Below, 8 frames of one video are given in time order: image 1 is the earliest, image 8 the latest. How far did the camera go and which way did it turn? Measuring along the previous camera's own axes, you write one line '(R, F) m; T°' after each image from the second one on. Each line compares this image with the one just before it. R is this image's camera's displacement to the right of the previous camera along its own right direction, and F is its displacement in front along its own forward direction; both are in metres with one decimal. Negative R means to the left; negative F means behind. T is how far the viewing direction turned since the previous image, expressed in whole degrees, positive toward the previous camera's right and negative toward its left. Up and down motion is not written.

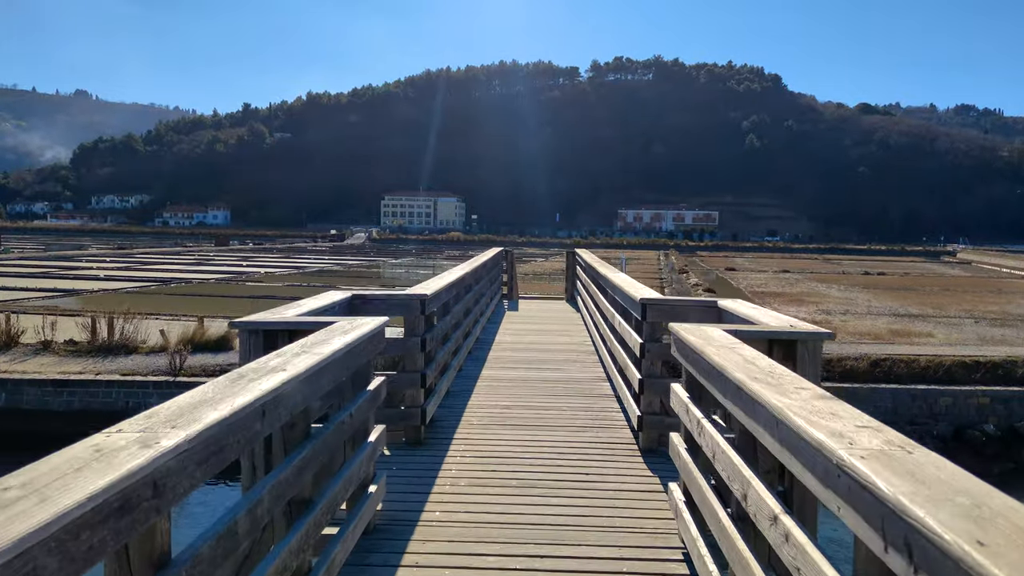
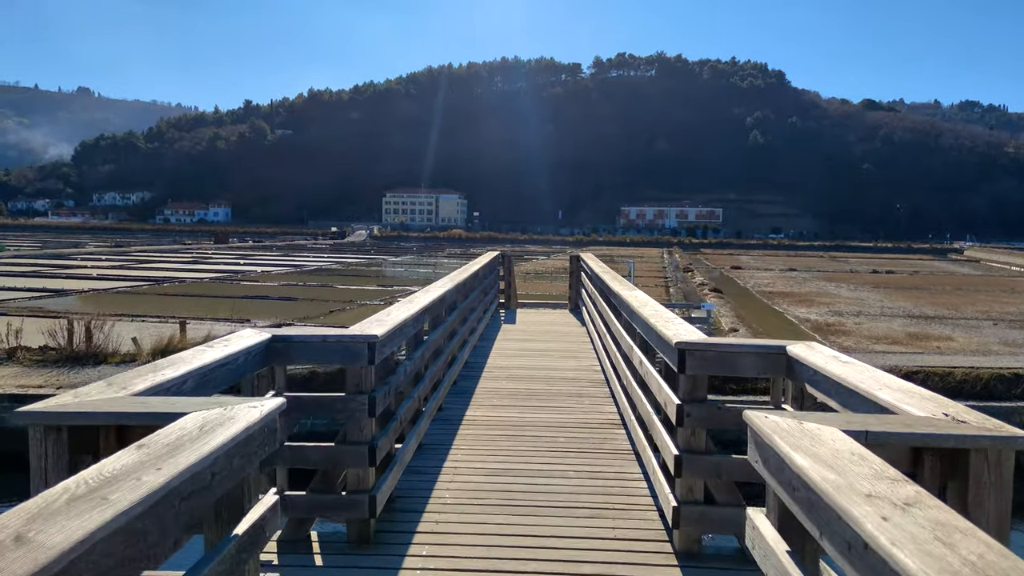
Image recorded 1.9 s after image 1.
(0.0, +0.7) m; 0°
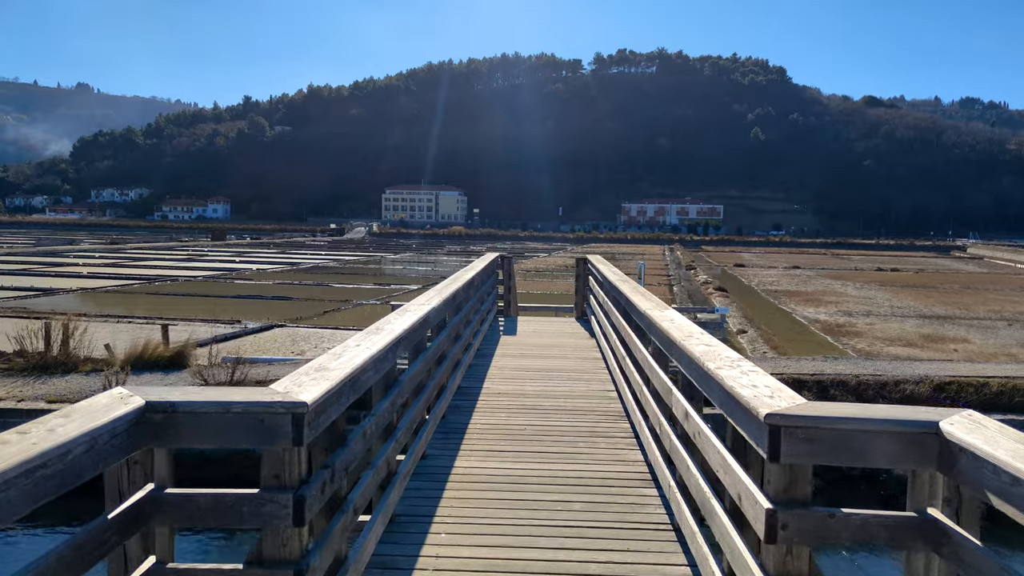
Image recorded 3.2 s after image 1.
(0.0, +0.6) m; 0°
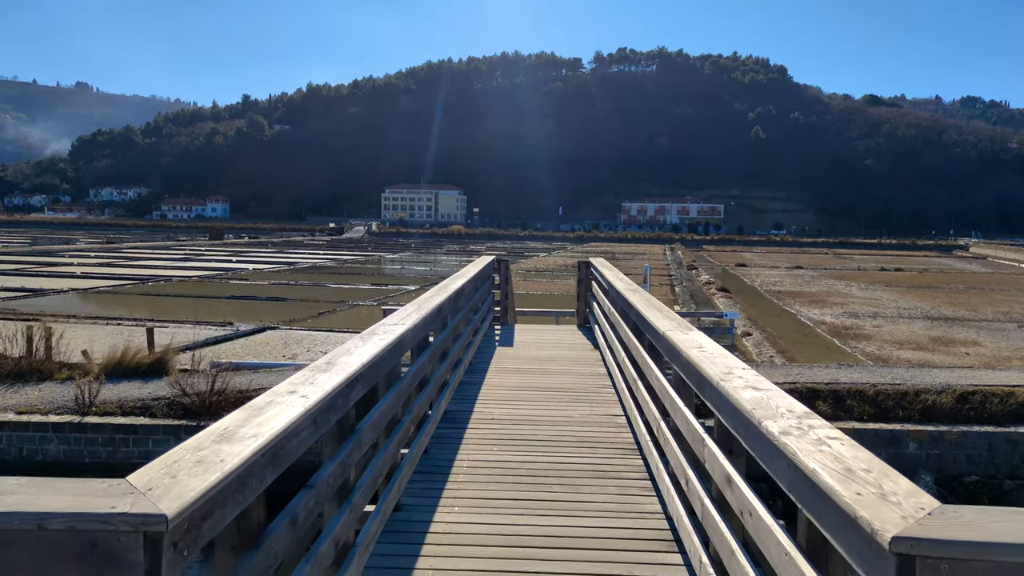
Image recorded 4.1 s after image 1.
(0.0, +0.4) m; 0°
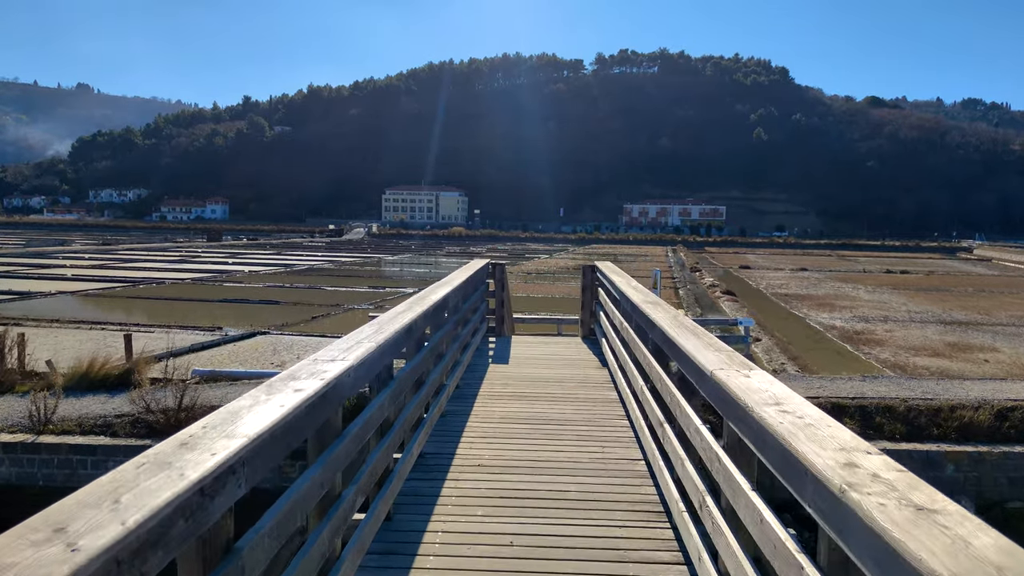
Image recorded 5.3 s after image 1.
(0.0, +0.6) m; 0°
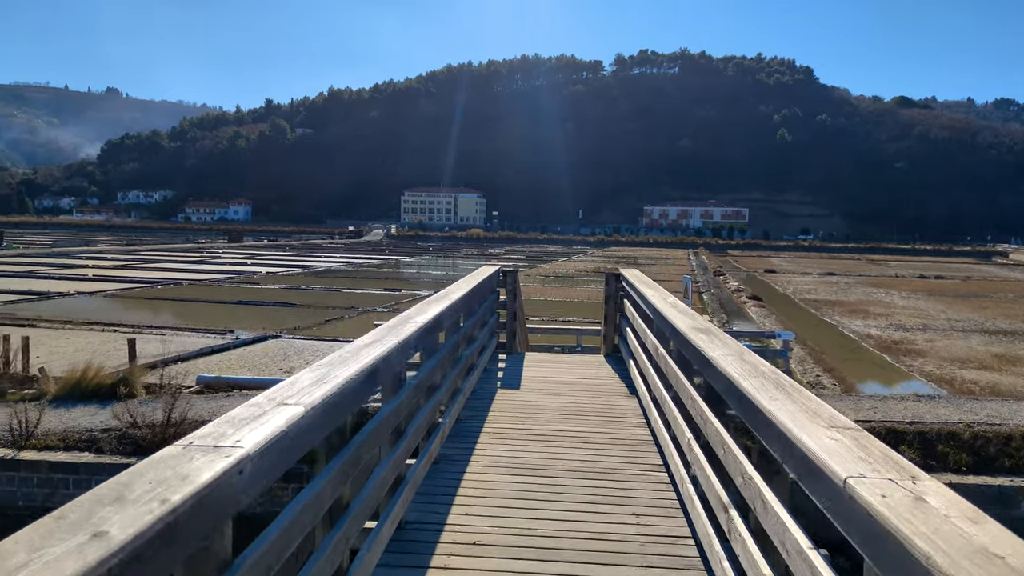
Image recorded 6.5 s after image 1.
(0.0, +0.6) m; -2°
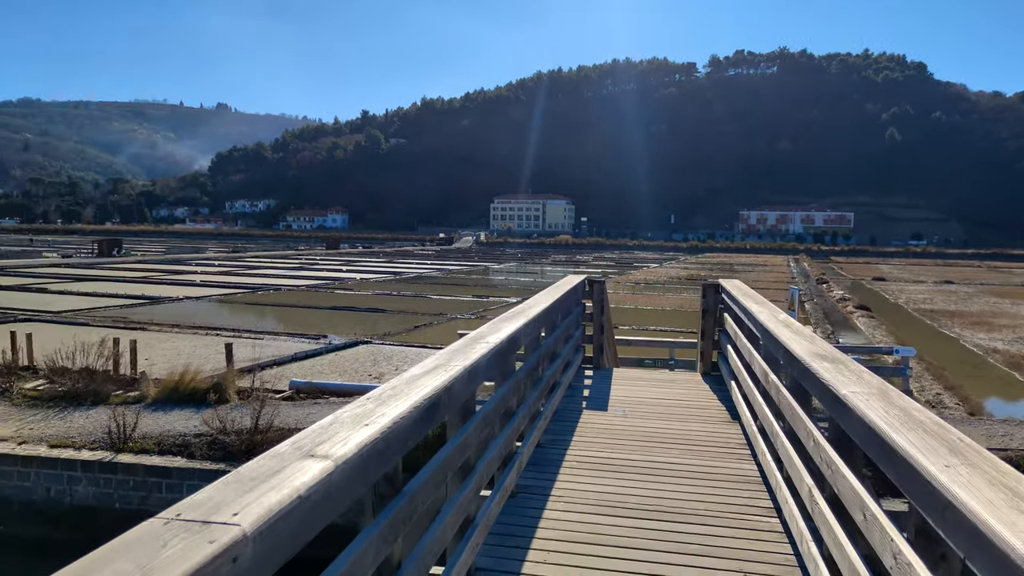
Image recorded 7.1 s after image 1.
(0.0, +0.3) m; -7°
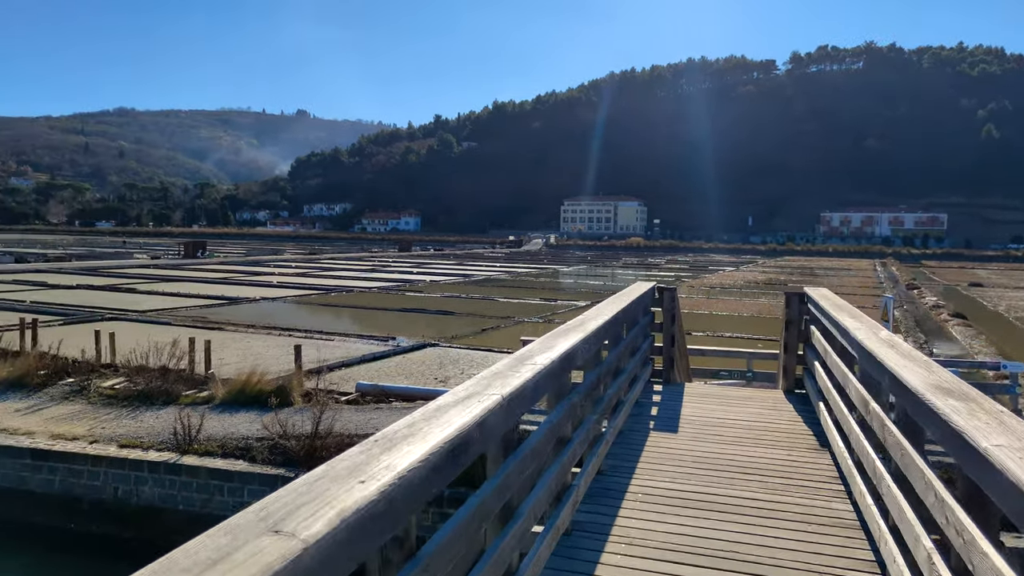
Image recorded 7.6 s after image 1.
(0.0, +0.3) m; -6°
